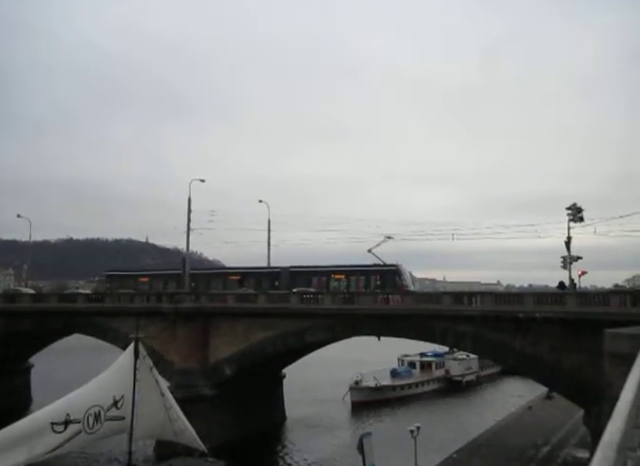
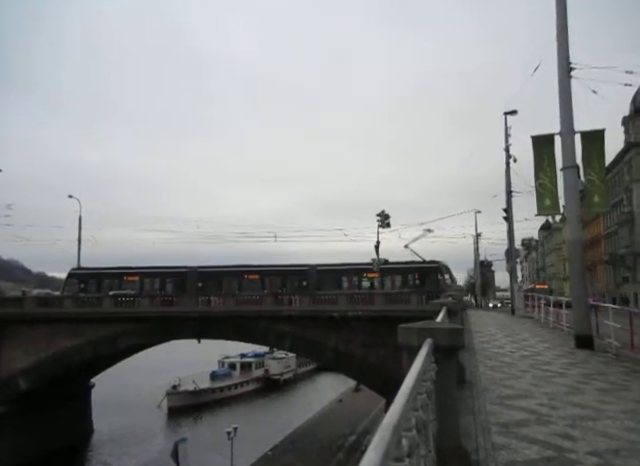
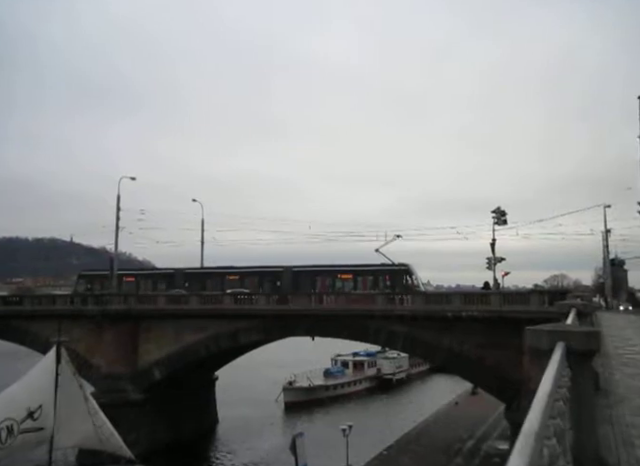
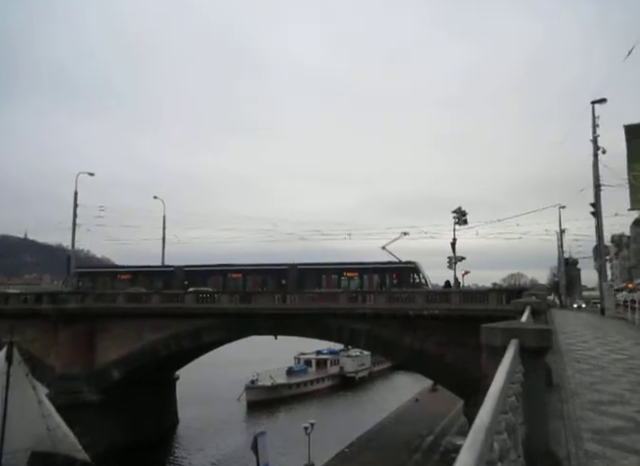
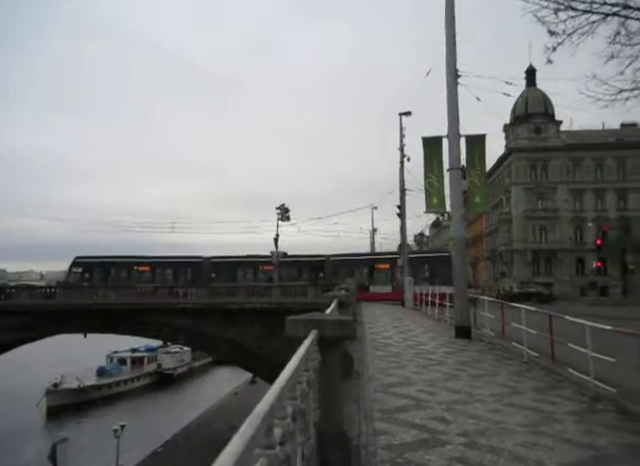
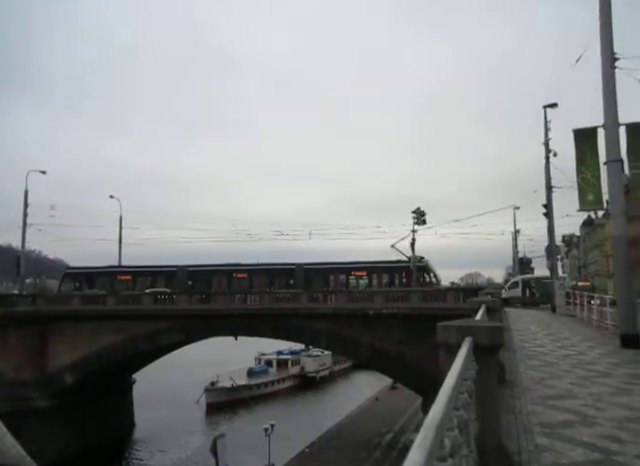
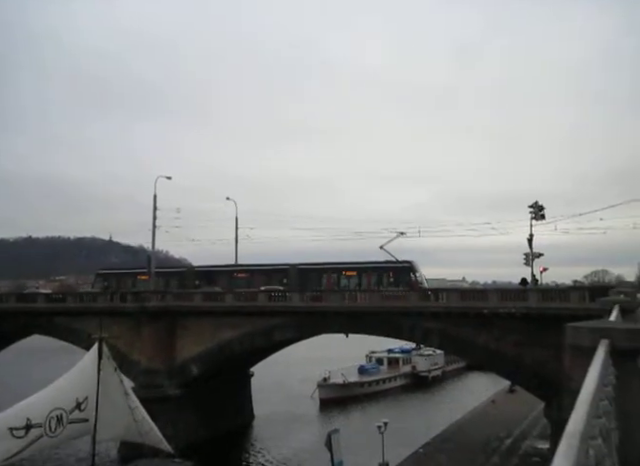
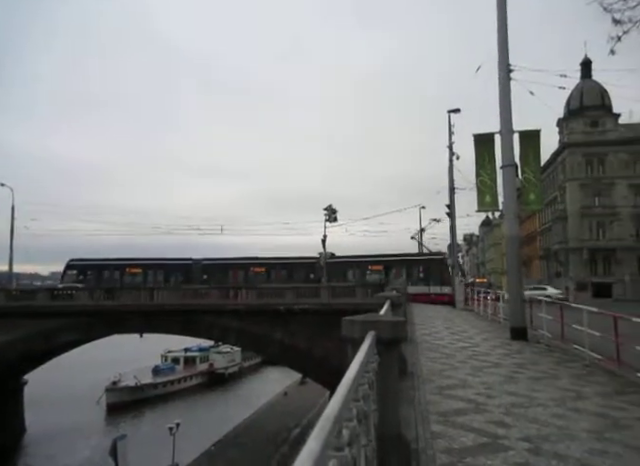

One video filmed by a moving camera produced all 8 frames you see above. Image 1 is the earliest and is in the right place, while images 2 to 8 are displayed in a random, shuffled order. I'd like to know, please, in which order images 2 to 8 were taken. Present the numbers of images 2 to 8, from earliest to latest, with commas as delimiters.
7, 3, 4, 6, 2, 8, 5
